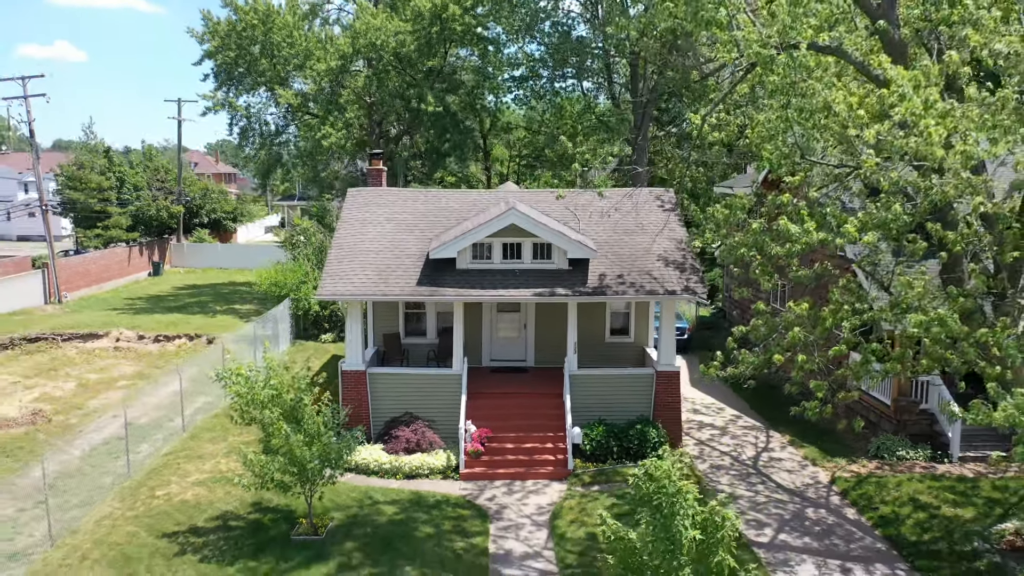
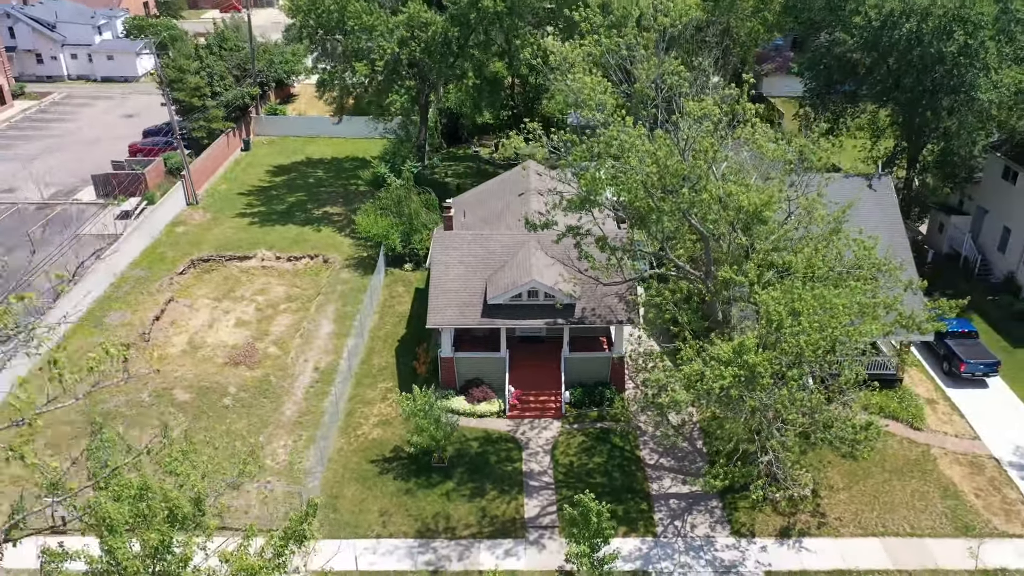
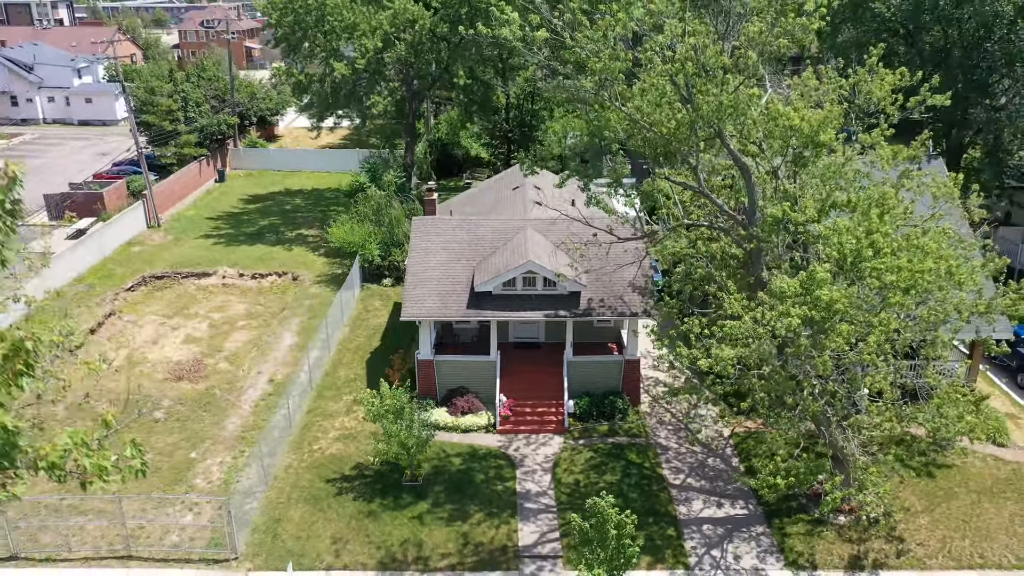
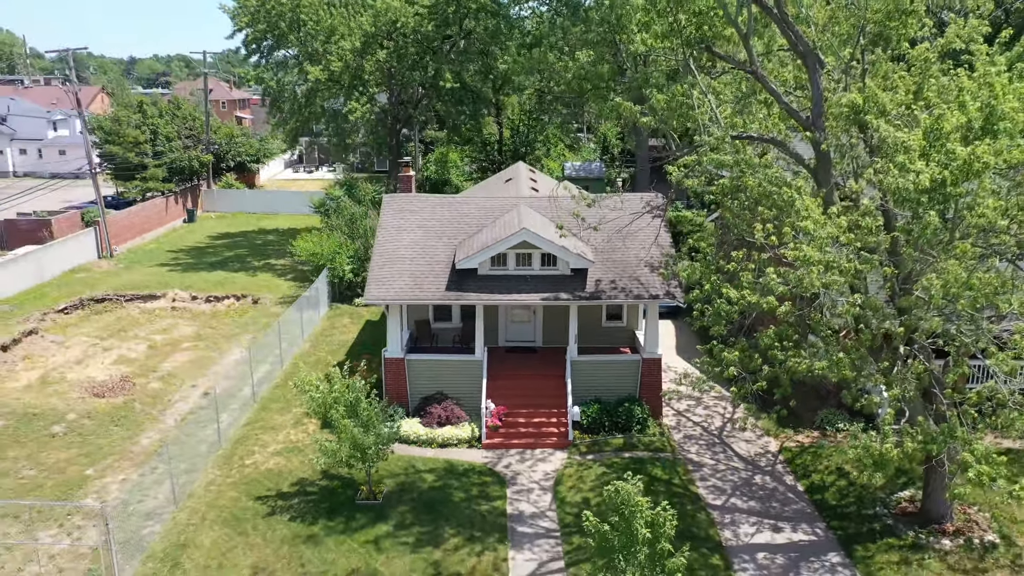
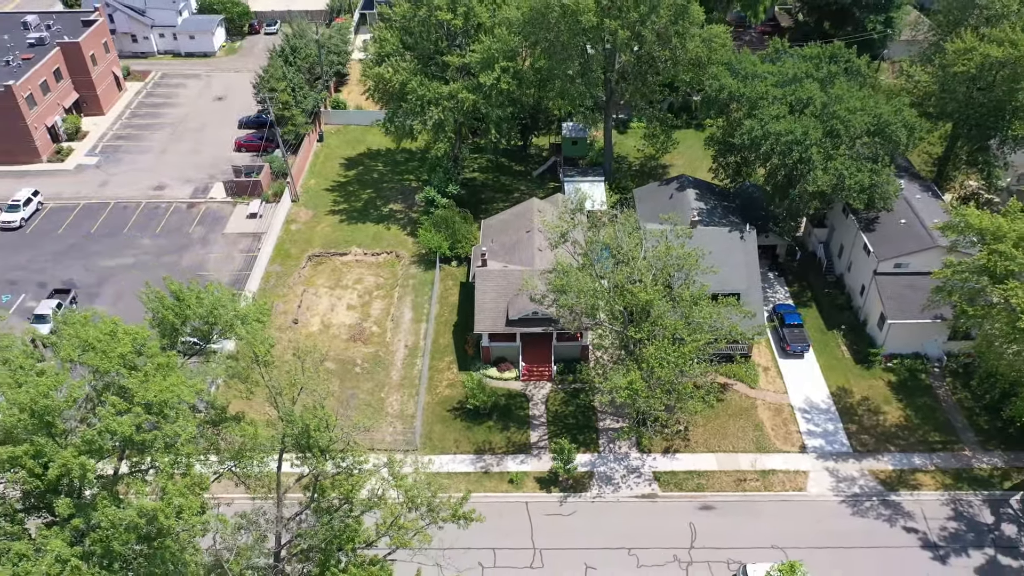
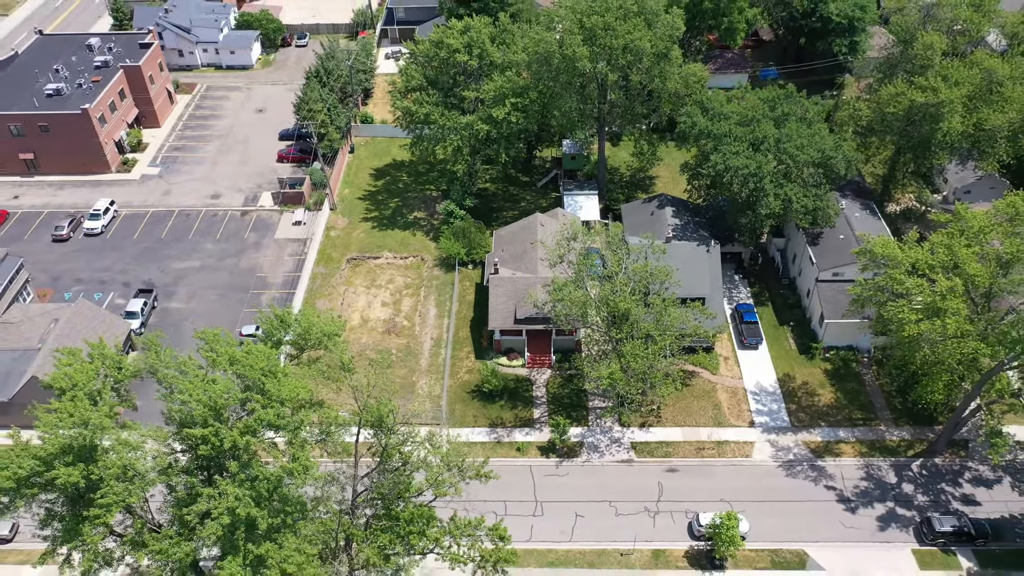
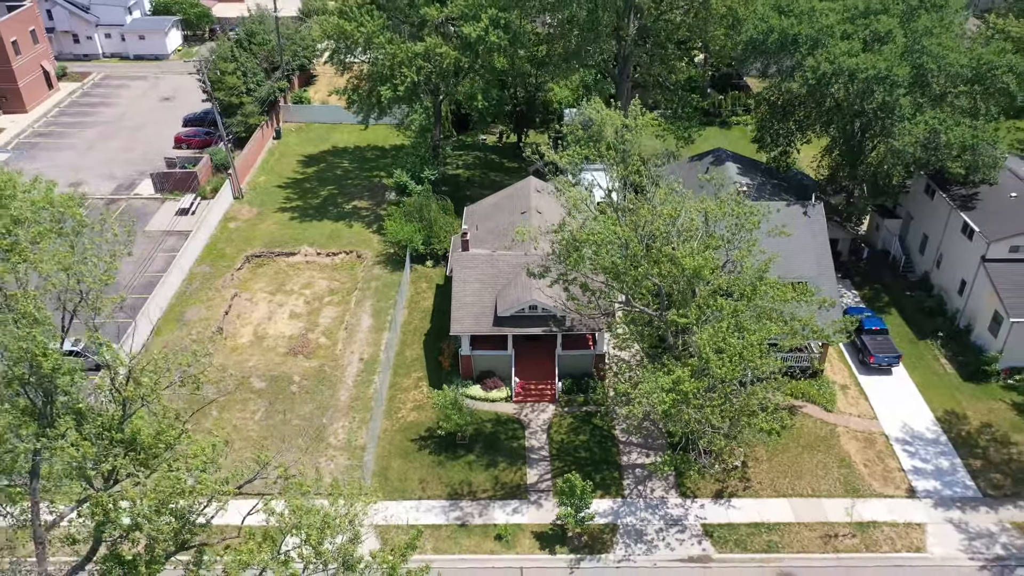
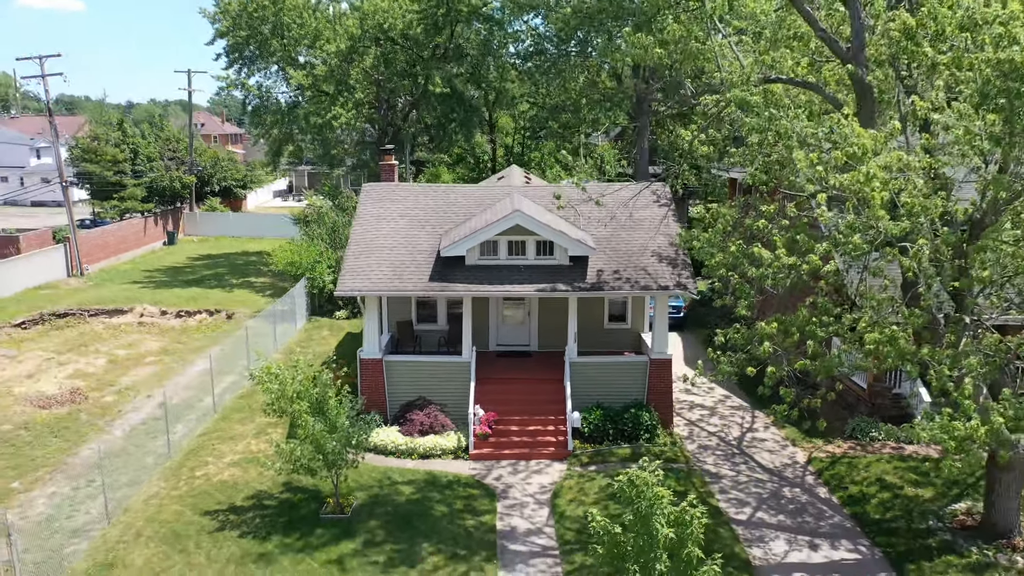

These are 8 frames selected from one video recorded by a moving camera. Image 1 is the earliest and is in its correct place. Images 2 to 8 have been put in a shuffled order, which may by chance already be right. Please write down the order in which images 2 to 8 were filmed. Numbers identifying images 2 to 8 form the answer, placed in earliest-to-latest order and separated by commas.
8, 4, 3, 2, 7, 5, 6
